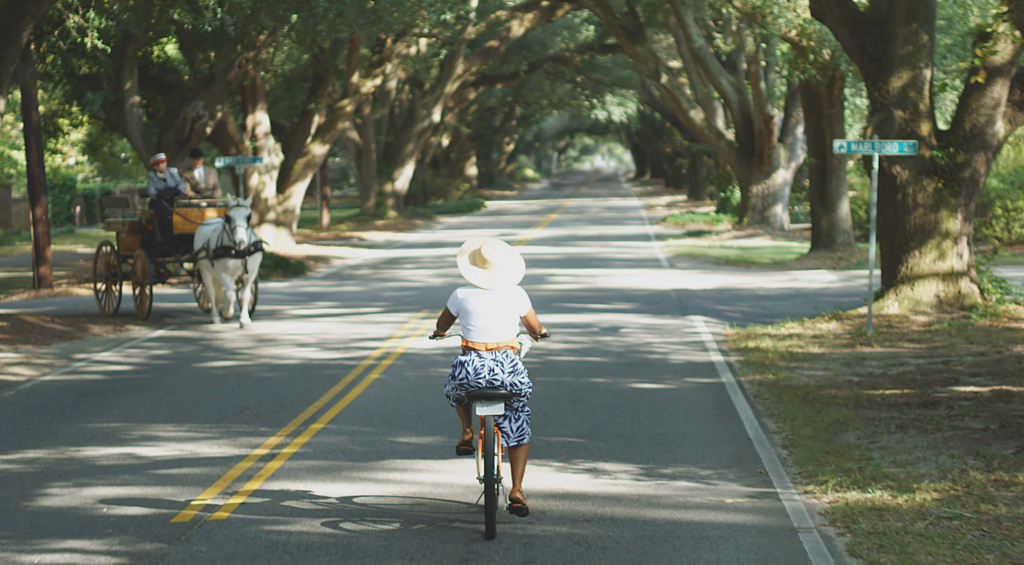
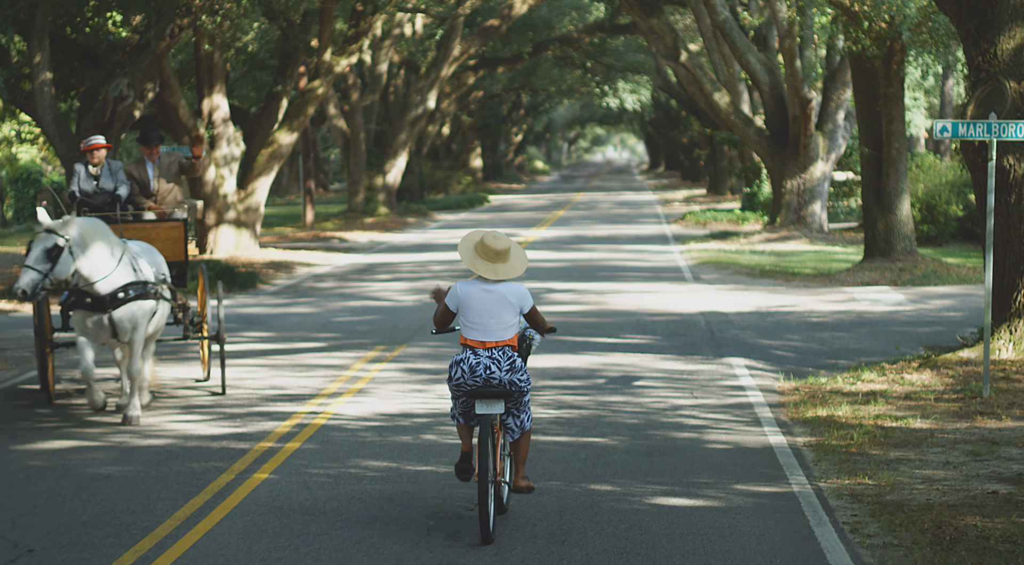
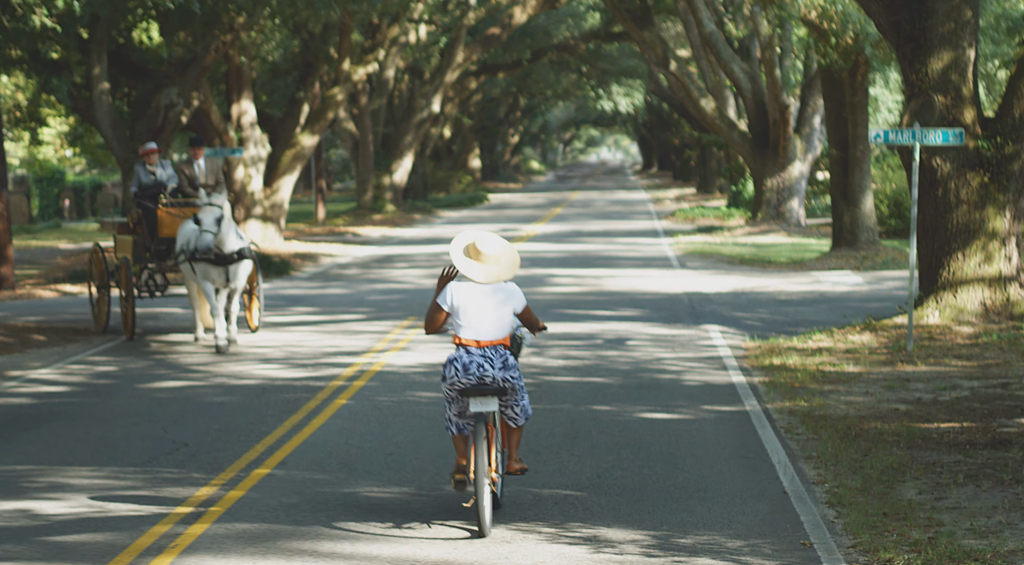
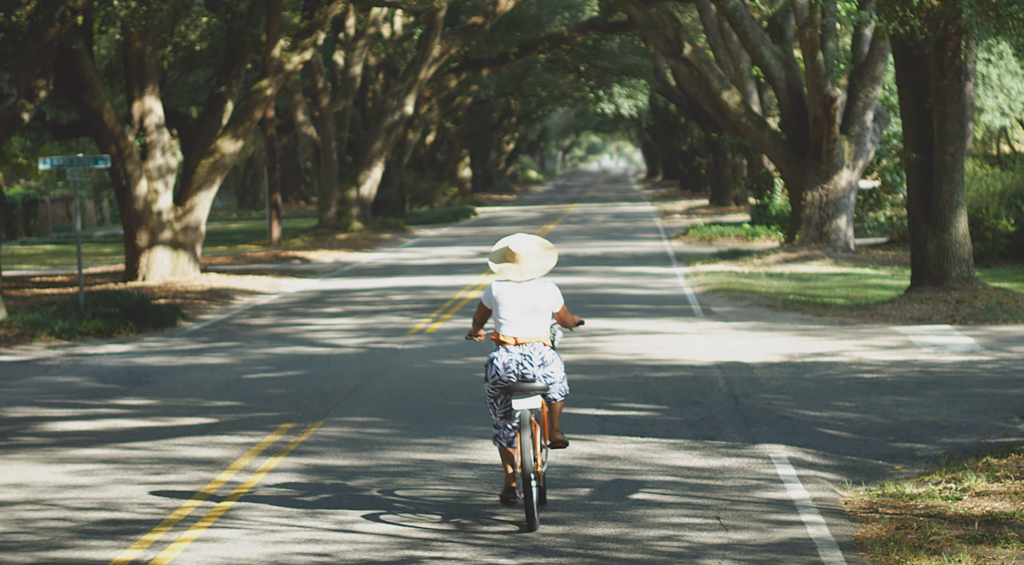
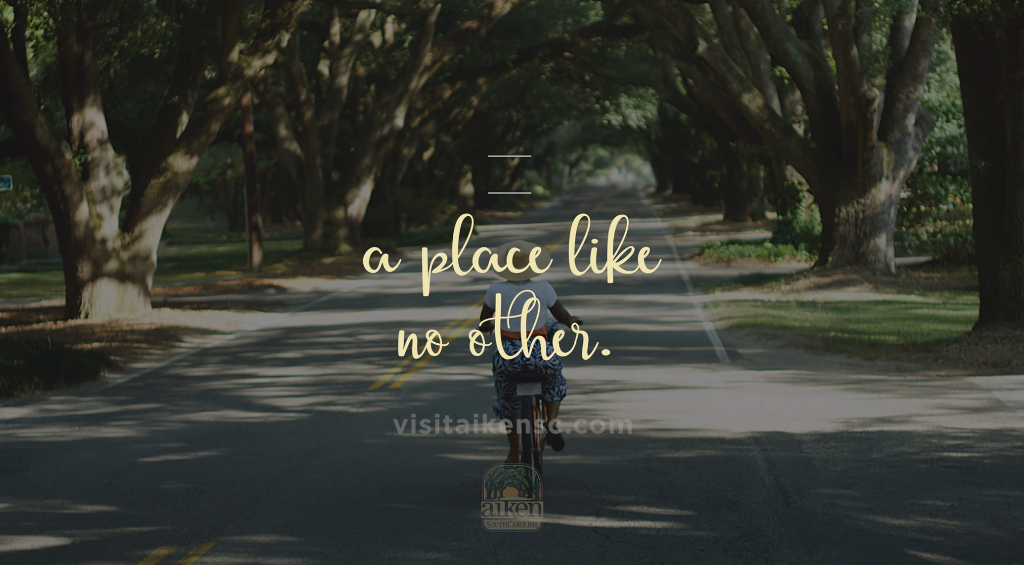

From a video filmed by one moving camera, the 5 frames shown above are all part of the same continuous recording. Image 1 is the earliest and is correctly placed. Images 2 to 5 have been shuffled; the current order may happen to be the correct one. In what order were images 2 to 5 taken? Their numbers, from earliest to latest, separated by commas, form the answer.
3, 2, 4, 5
